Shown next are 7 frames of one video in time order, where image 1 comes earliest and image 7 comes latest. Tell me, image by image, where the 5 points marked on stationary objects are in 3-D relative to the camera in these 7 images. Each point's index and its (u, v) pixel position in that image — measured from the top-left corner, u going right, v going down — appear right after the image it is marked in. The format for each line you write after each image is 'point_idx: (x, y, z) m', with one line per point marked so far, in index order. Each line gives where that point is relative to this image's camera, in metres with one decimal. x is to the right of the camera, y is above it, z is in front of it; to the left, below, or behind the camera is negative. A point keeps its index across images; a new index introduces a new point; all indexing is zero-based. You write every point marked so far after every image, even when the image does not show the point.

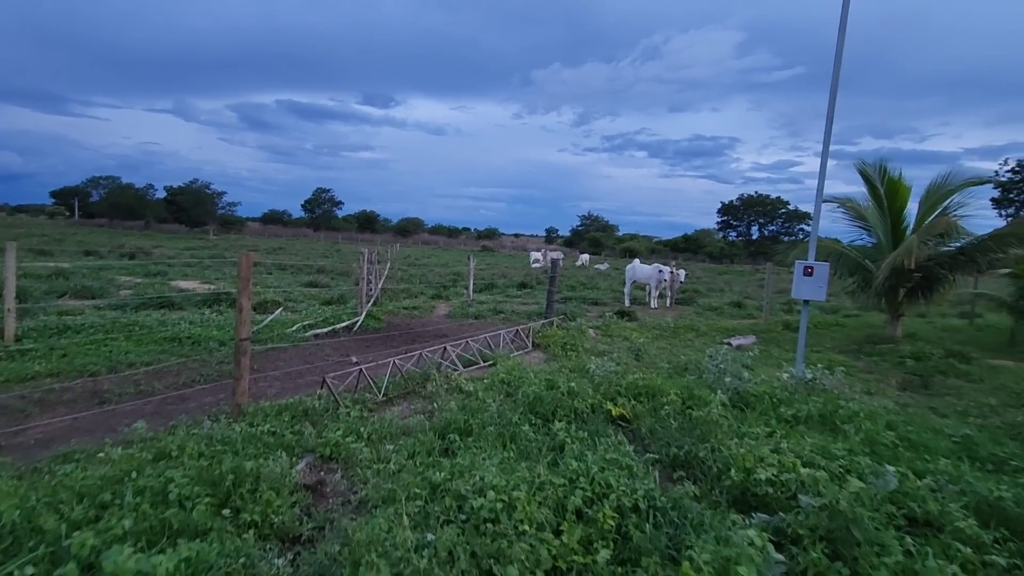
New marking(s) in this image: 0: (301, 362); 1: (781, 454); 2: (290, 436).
0: (-3.4, -1.2, +8.7) m
1: (+2.1, -1.3, +4.2) m
2: (-1.9, -1.3, +4.7) m
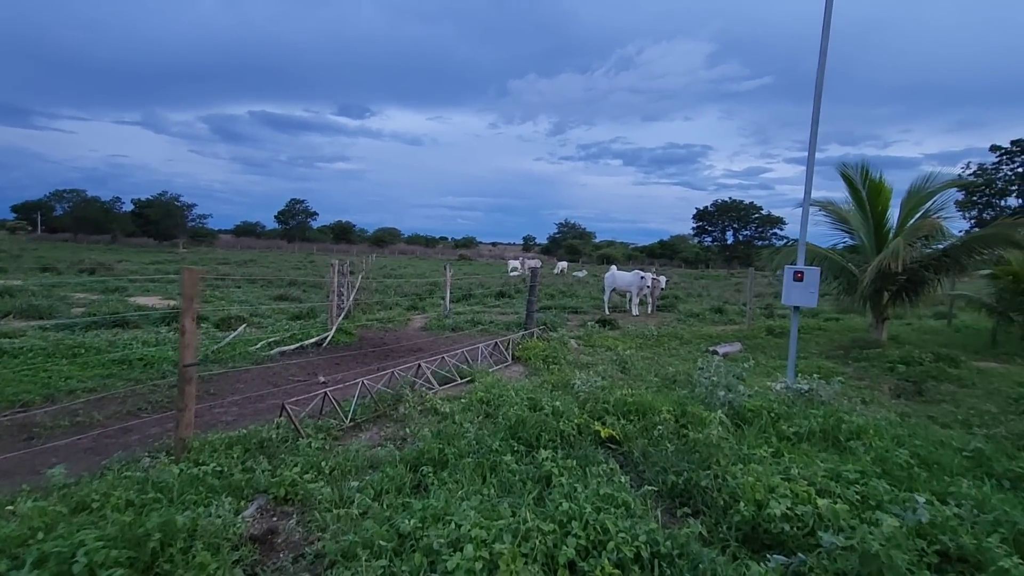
0: (-3.7, -1.4, +8.0) m
1: (+2.0, -1.4, +3.8) m
2: (-2.1, -1.4, +4.1) m
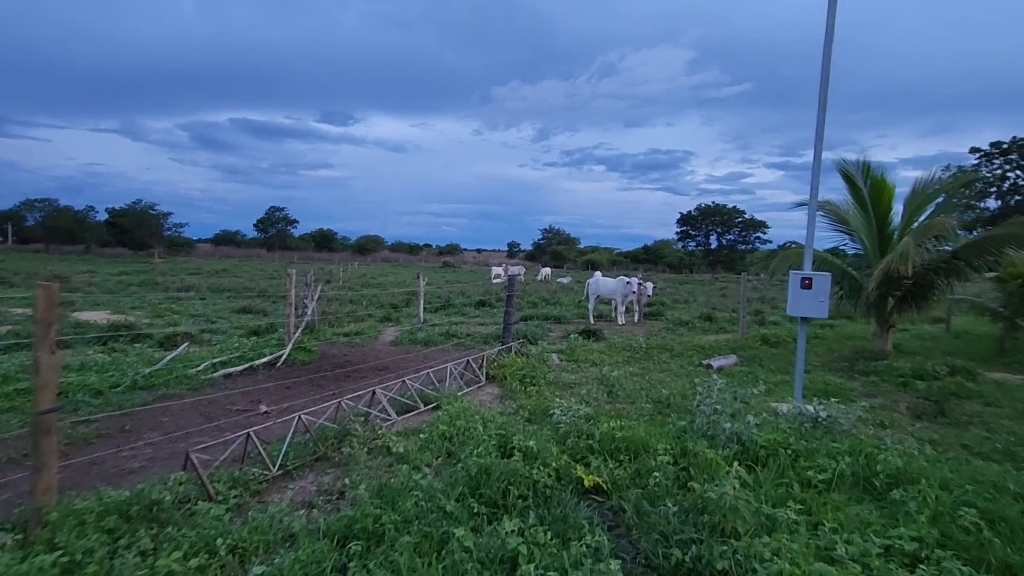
0: (-4.1, -1.6, +6.9) m
1: (+1.7, -1.4, +2.8) m
2: (-2.4, -1.6, +3.1) m
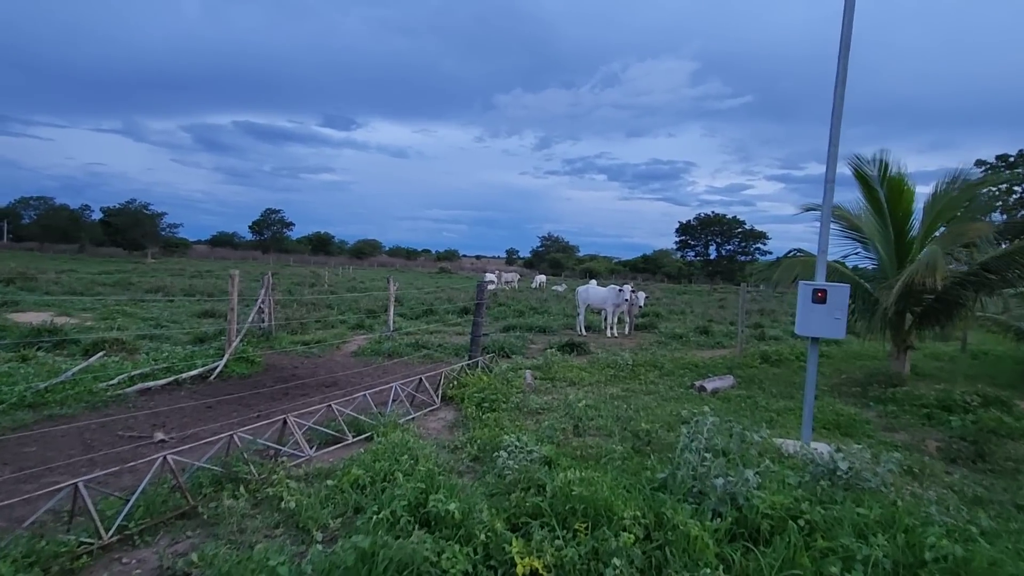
0: (-4.6, -1.6, +5.6) m
1: (+1.2, -1.5, +1.6) m
2: (-2.9, -1.6, +1.8) m
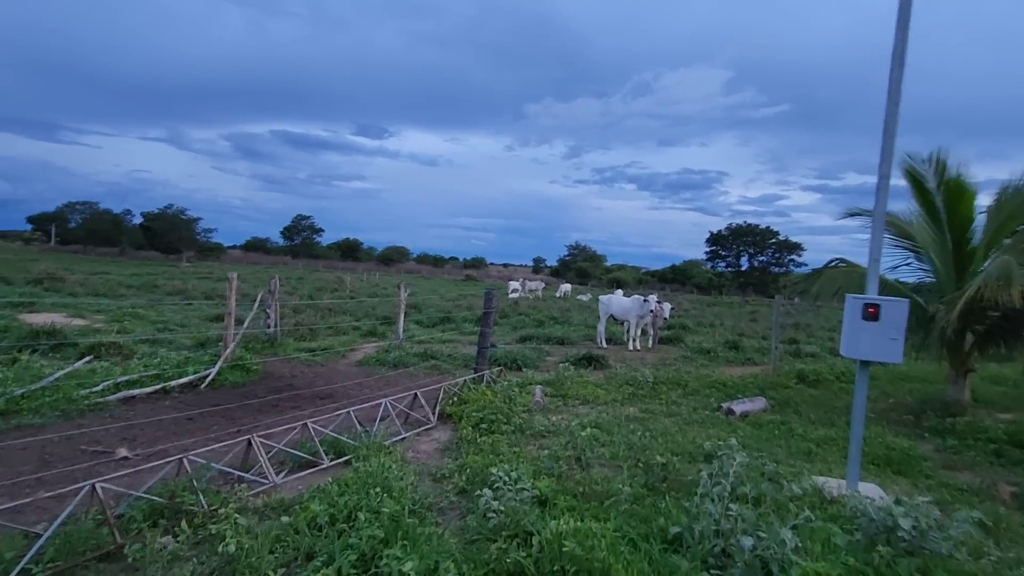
0: (-4.7, -1.7, +5.2) m
1: (+0.9, -1.5, +0.8) m
2: (-3.1, -1.5, +1.3) m
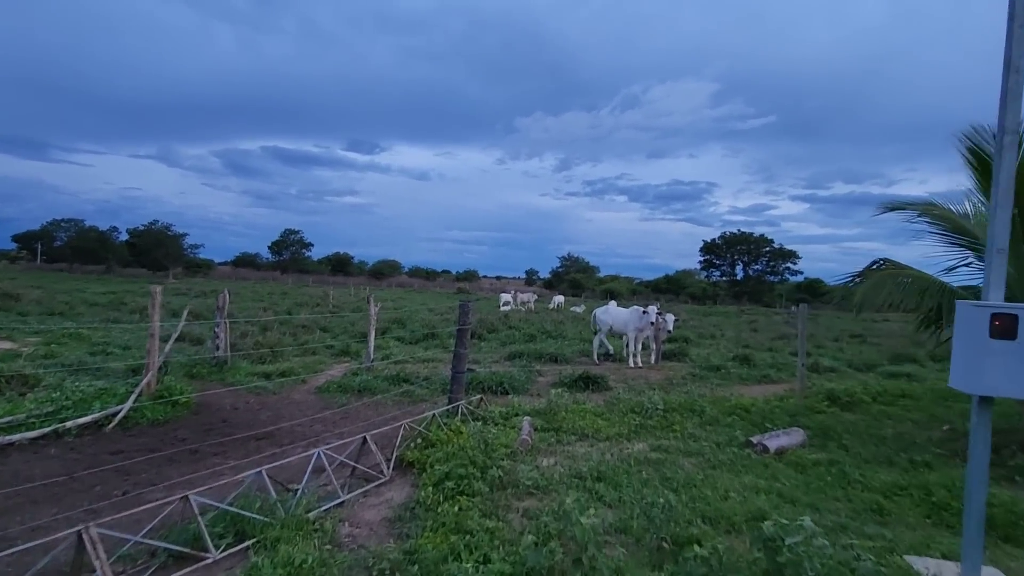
0: (-4.8, -1.8, +3.6) m
1: (+0.8, -1.5, -0.7) m
2: (-3.3, -1.6, -0.3) m
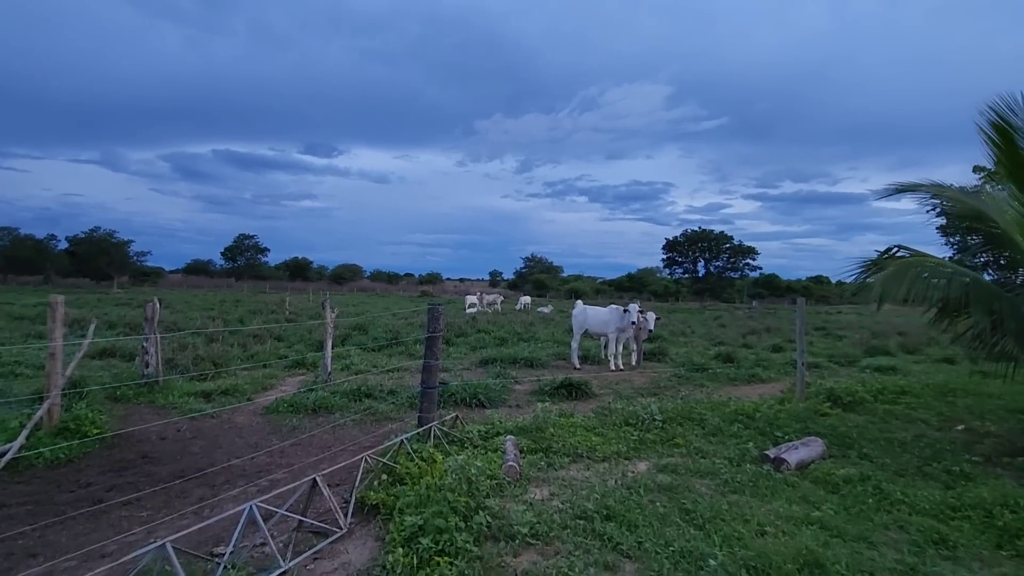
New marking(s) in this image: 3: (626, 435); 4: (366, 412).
0: (-4.8, -1.9, +2.3) m
1: (+1.1, -1.4, -1.6) m
2: (-3.0, -1.6, -1.5) m
3: (+1.4, -1.8, +6.6) m
4: (-2.1, -1.8, +7.9) m
